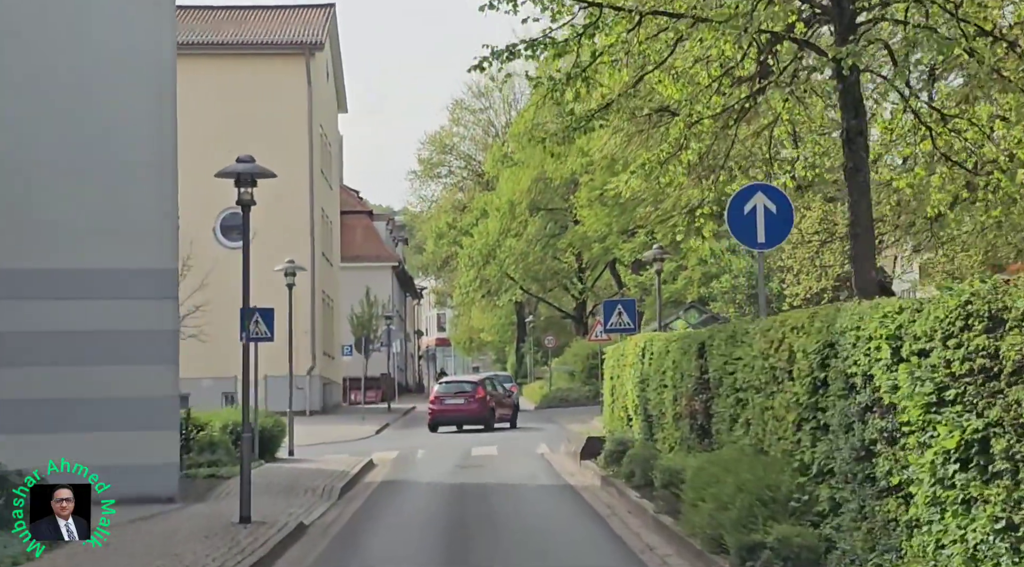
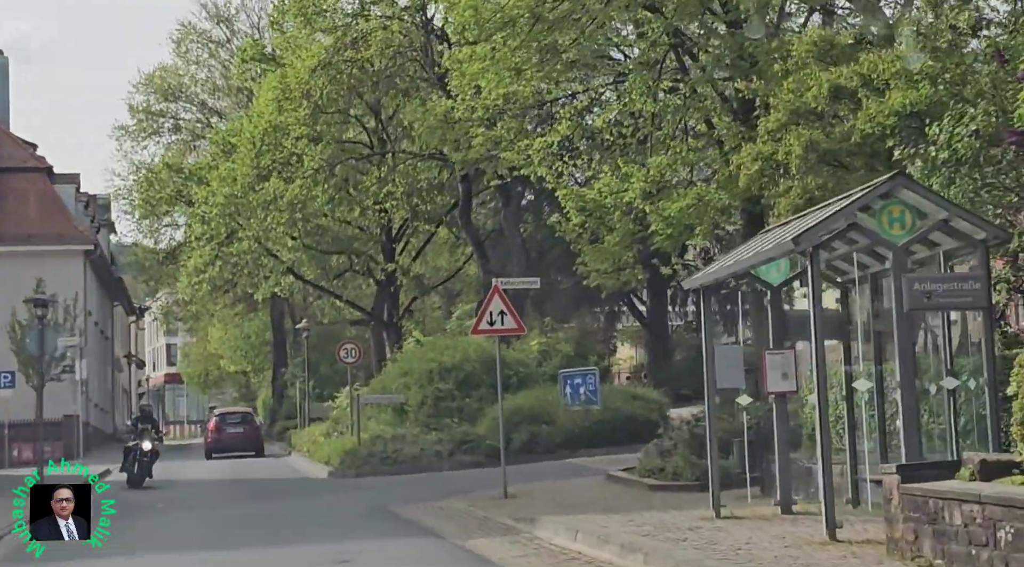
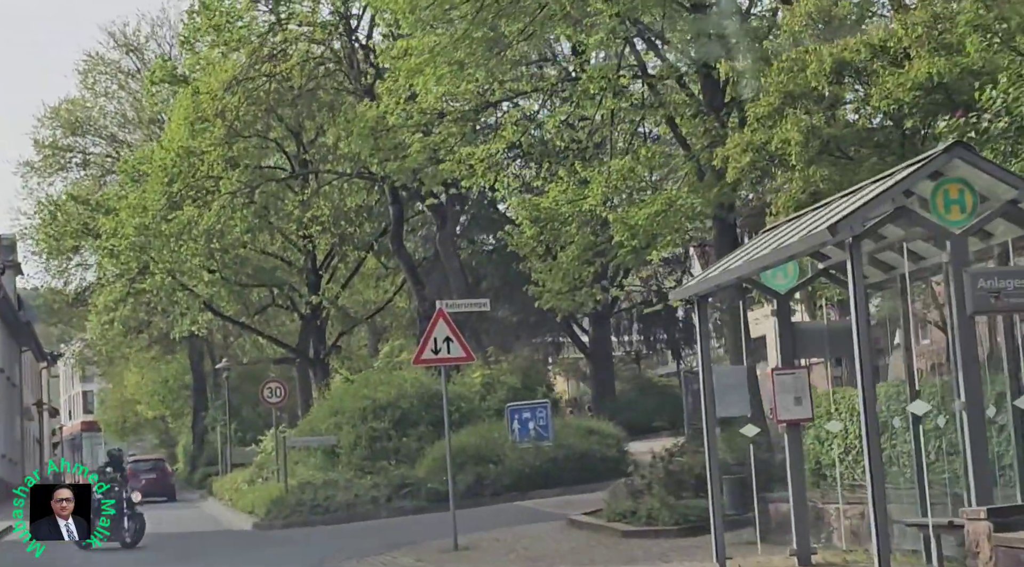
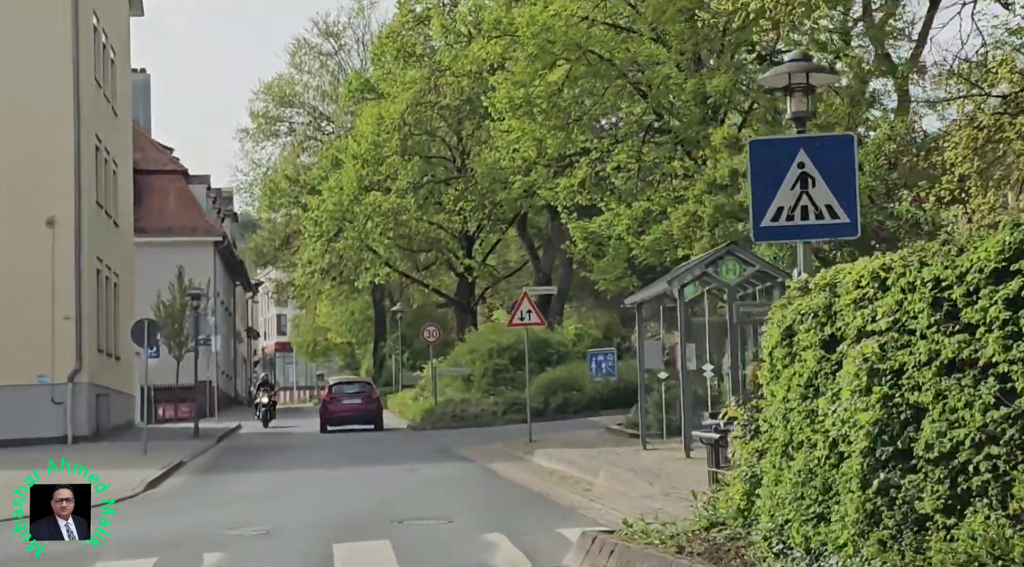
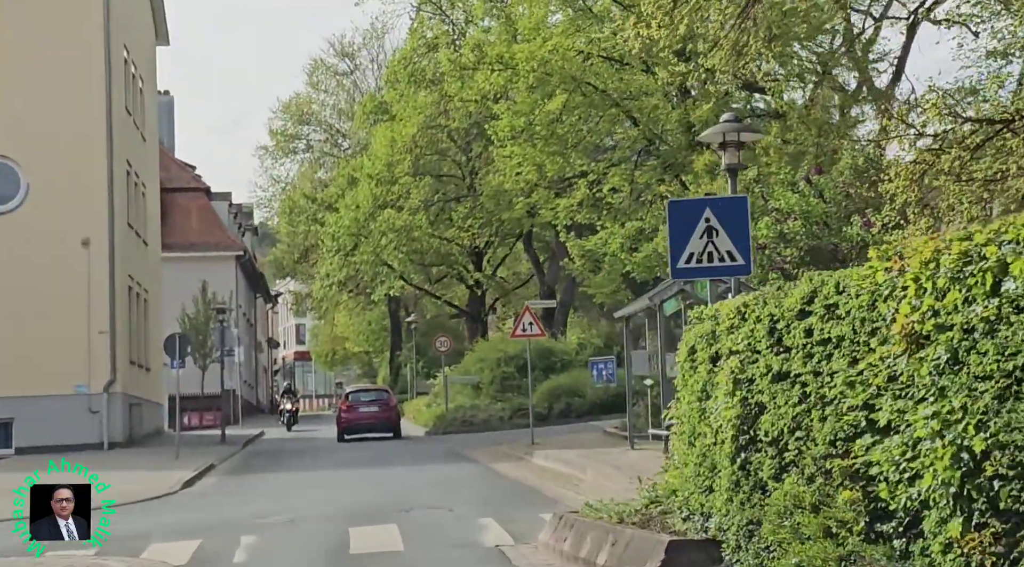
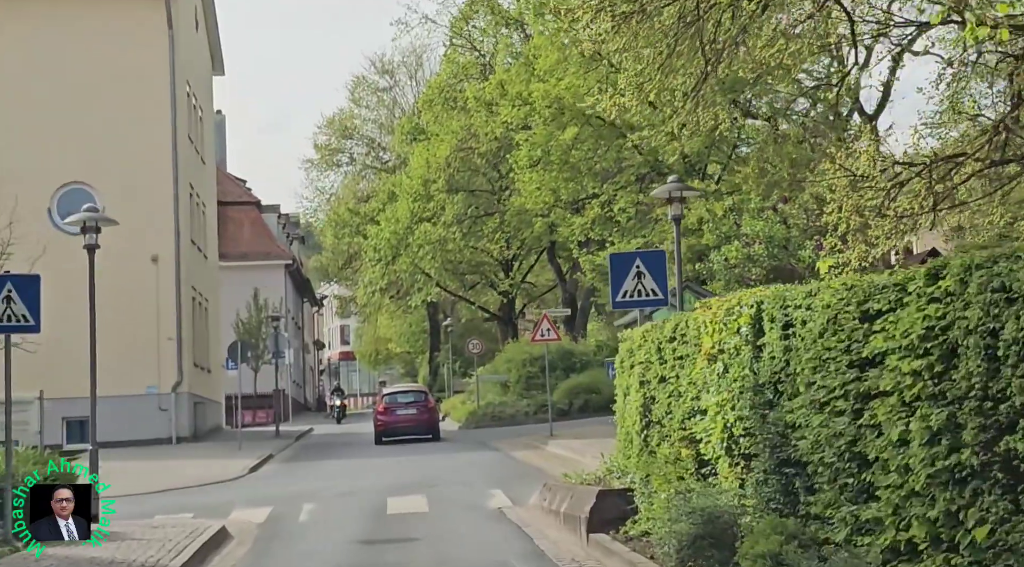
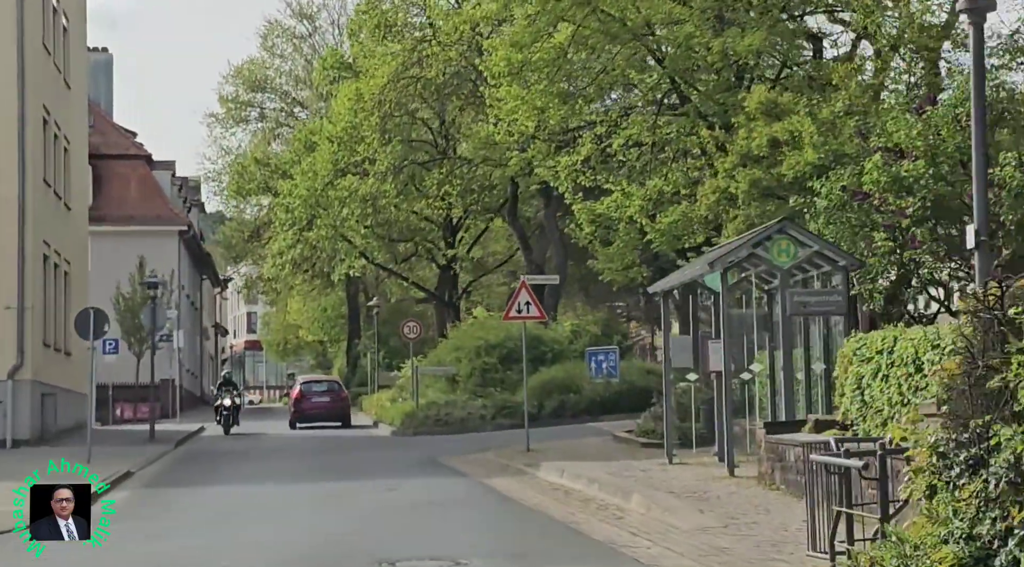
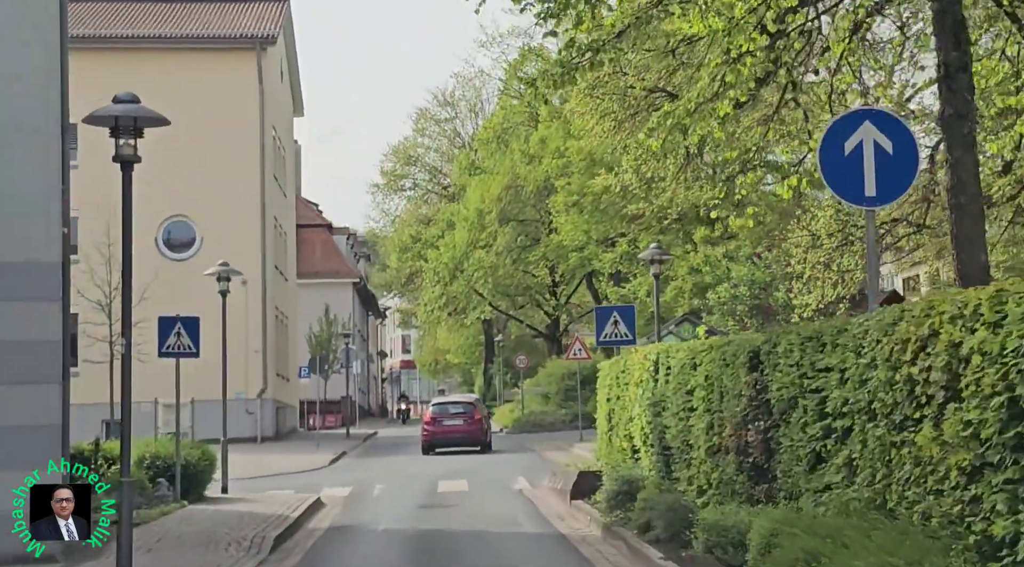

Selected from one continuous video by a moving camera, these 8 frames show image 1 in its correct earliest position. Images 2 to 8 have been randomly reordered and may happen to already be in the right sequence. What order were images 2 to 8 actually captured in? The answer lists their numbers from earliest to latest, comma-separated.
8, 6, 5, 4, 7, 2, 3
